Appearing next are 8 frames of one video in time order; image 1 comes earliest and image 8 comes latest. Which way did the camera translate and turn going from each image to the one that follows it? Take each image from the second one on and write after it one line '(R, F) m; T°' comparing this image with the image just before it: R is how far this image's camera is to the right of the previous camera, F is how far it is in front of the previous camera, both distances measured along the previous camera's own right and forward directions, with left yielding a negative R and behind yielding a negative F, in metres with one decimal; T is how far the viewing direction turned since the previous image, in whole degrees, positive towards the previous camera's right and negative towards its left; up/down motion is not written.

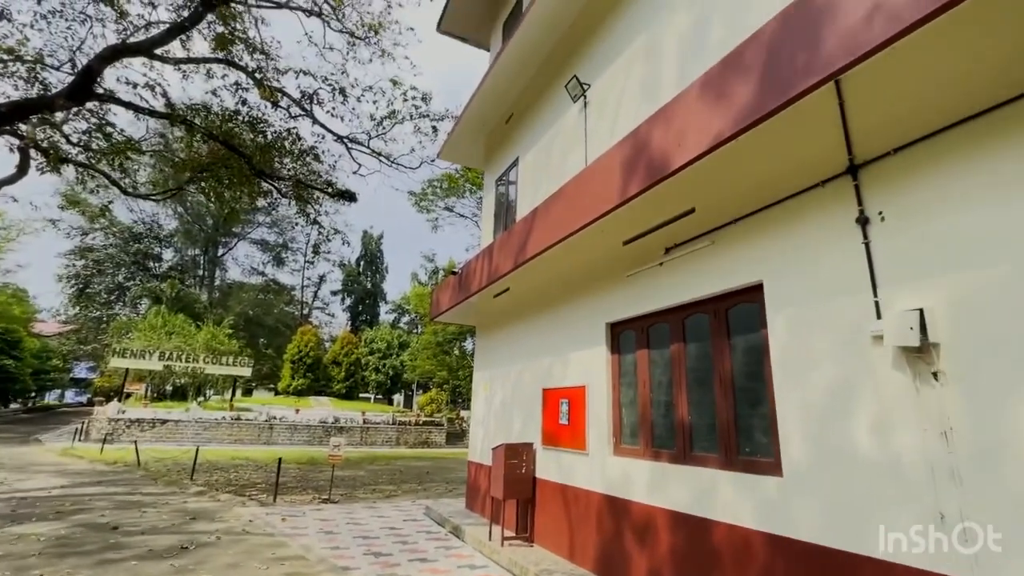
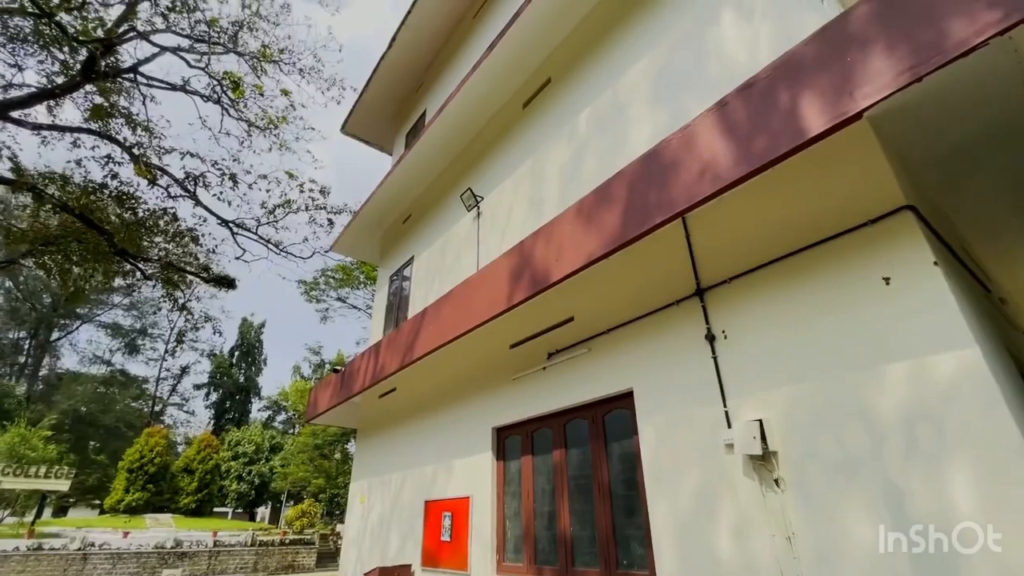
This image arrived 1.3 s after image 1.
(+0.1, 0.0) m; +12°
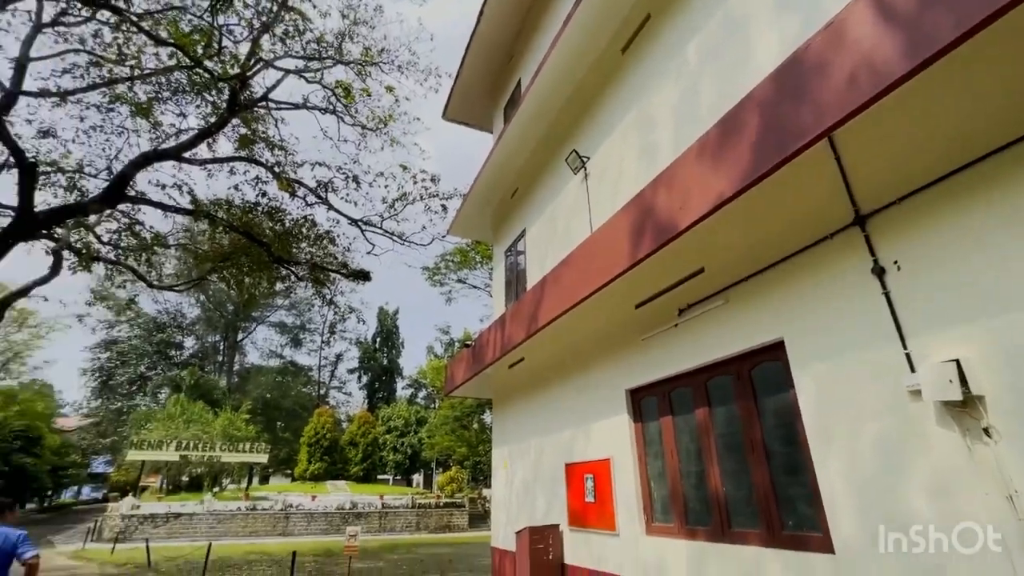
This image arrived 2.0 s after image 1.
(-0.1, 0.0) m; -14°
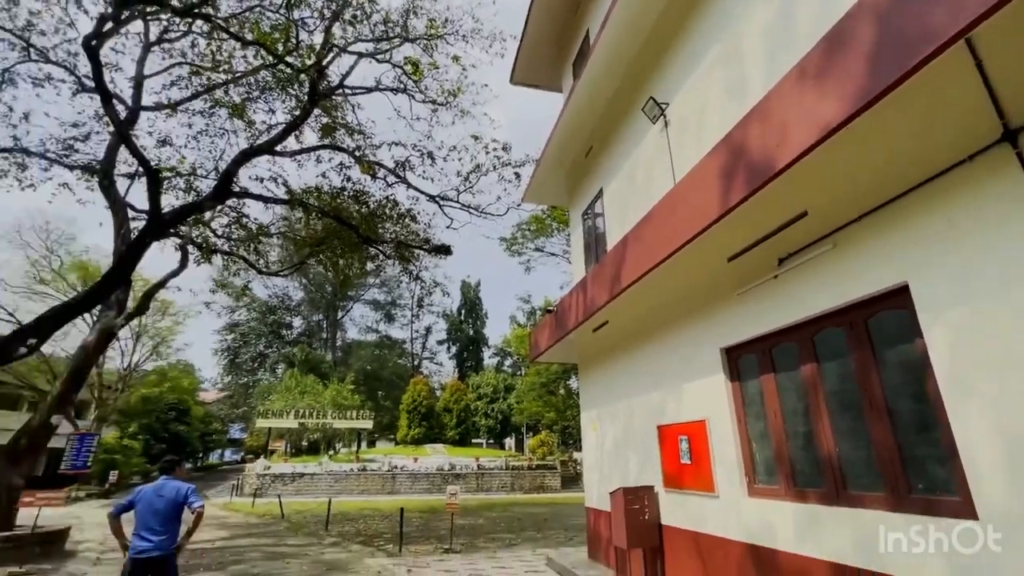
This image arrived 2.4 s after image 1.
(0.0, 0.0) m; -10°
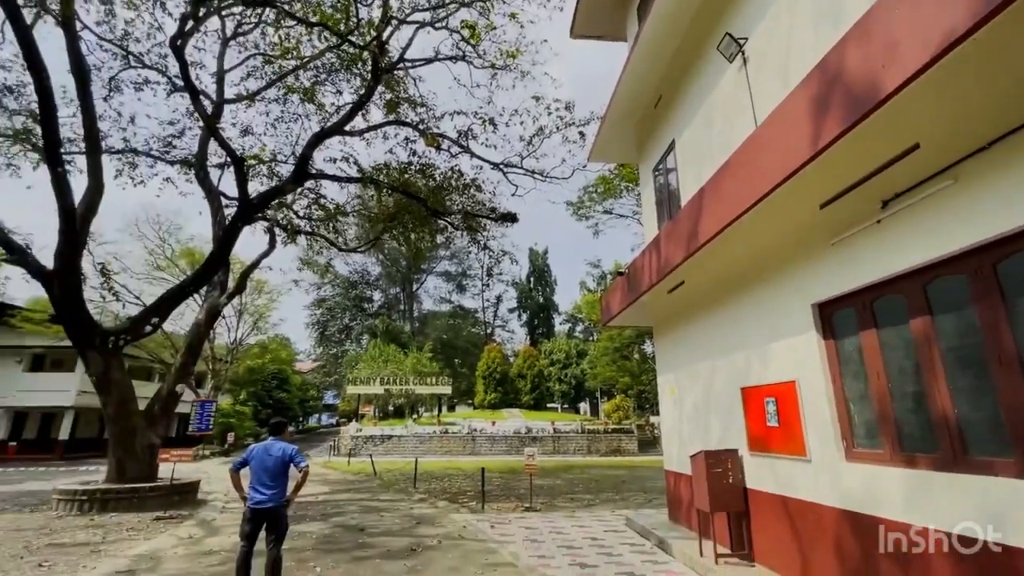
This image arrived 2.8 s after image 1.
(0.0, +0.1) m; -8°
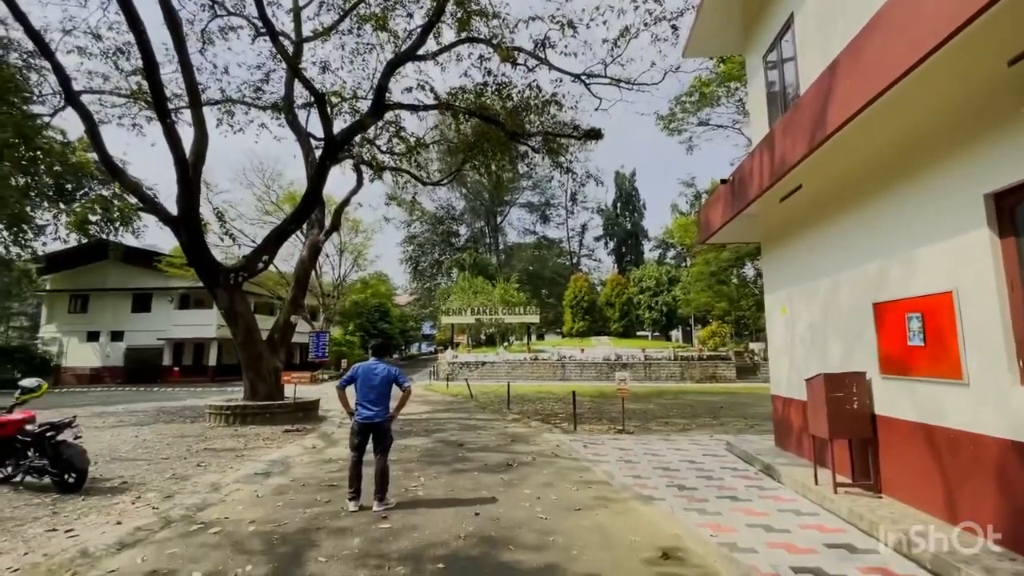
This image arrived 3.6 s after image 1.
(0.0, +0.3) m; -10°
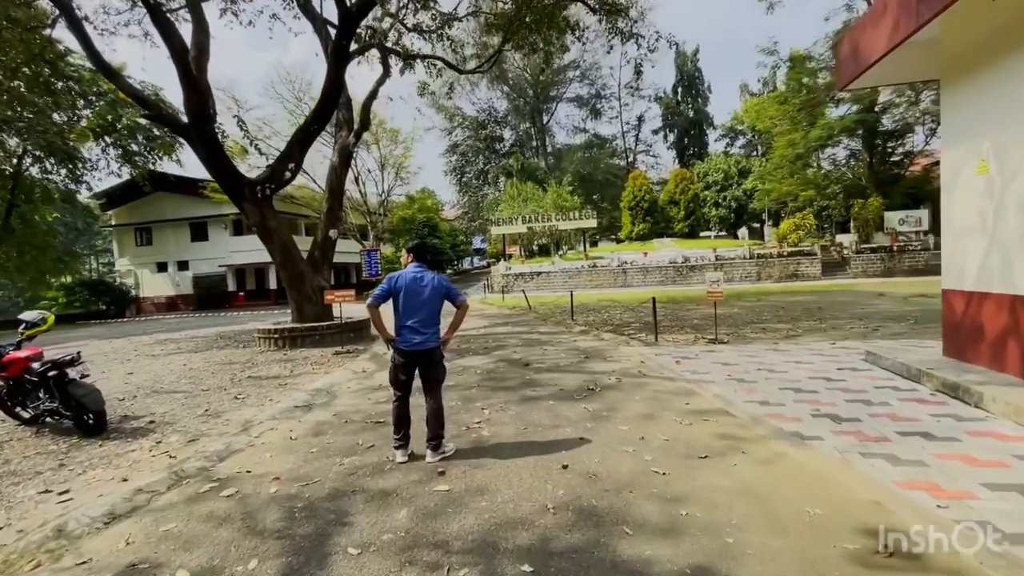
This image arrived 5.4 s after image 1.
(-0.3, +1.6) m; -6°
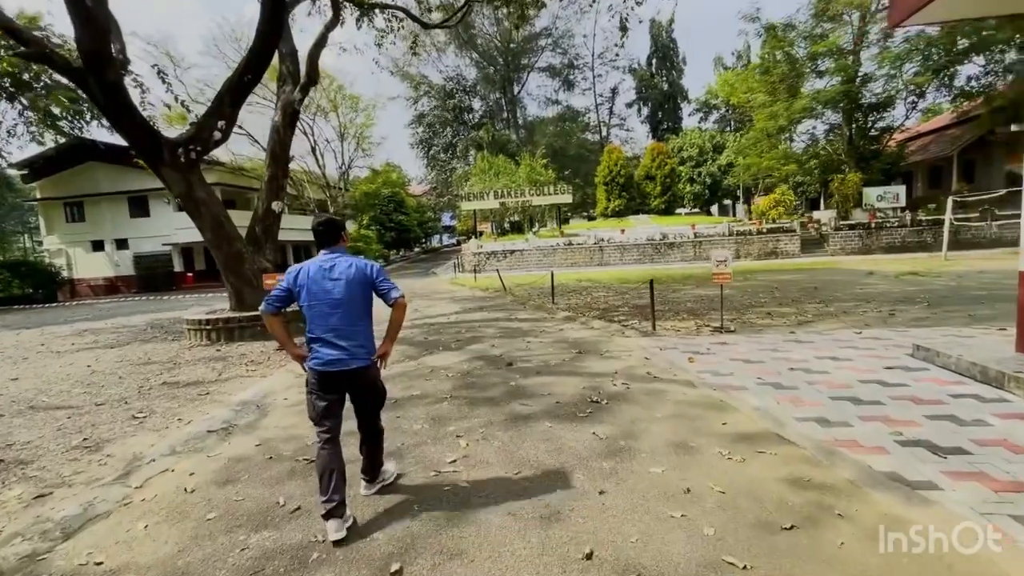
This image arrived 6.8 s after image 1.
(-0.1, +1.3) m; +4°
